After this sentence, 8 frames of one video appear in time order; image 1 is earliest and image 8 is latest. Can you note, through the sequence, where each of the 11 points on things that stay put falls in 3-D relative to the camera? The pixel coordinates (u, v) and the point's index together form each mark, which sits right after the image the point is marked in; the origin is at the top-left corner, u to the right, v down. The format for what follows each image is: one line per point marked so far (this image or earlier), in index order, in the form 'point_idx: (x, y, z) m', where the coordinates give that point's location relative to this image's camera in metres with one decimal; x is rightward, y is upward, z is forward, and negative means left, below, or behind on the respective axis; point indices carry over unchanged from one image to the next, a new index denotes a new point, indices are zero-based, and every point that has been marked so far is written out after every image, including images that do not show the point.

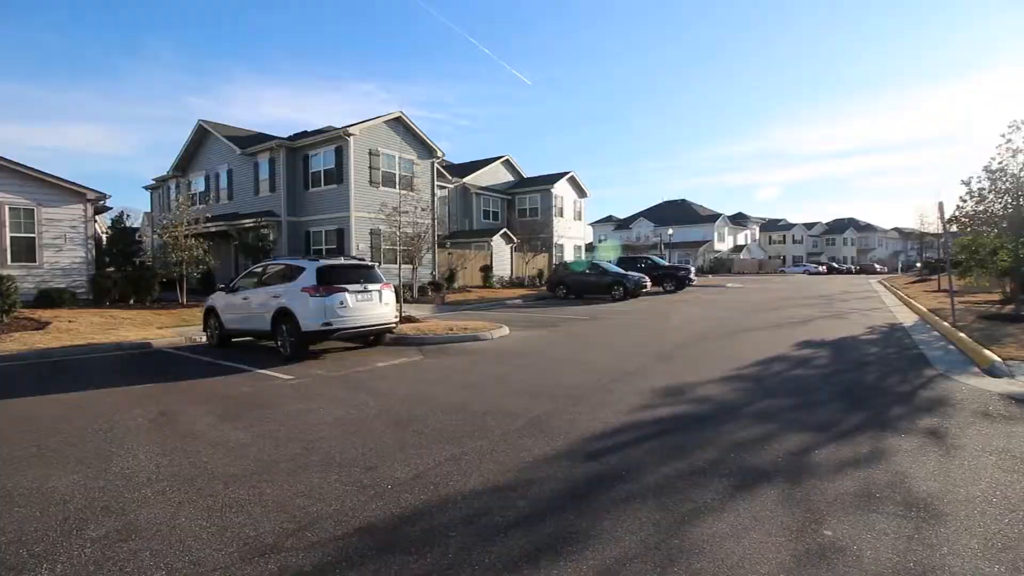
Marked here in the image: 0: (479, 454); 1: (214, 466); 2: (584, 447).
0: (-0.3, -1.5, +4.4) m
1: (-2.7, -1.6, +4.4) m
2: (+0.7, -1.5, +4.6) m
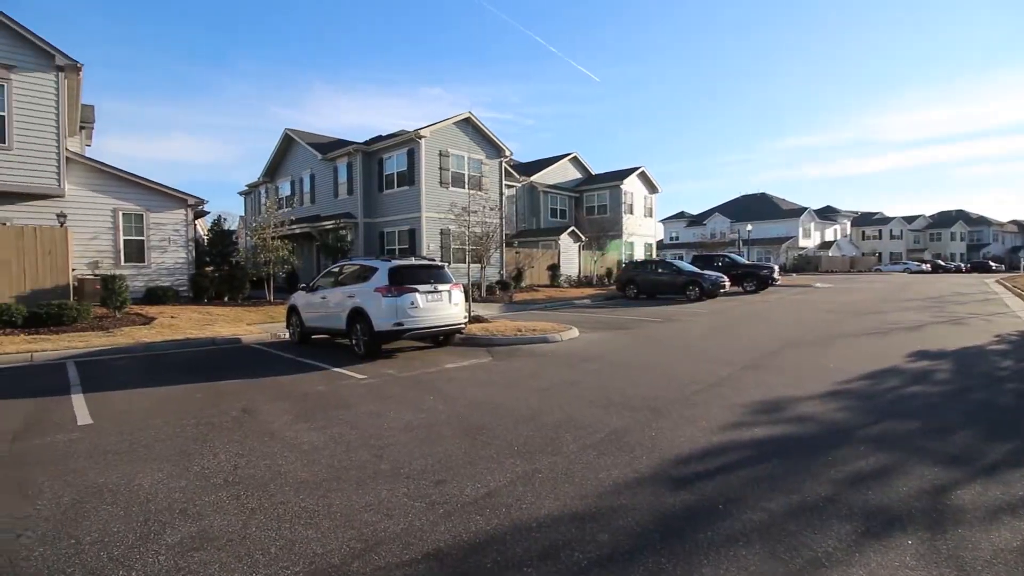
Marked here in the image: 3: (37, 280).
0: (+0.4, -1.6, +4.1) m
1: (-2.0, -1.6, +4.3) m
2: (+1.4, -1.6, +4.1) m
3: (-13.3, +0.2, +13.6) m
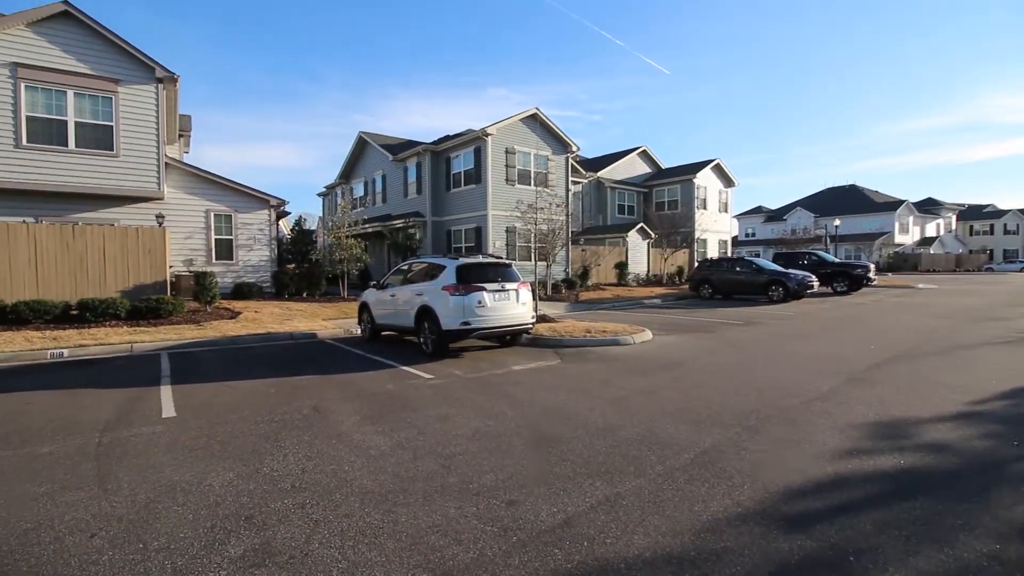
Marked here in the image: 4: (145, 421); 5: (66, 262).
0: (+0.9, -1.6, +3.6) m
1: (-1.3, -1.6, +4.1) m
2: (+1.9, -1.6, +3.5) m
3: (-11.3, +0.3, +14.8) m
4: (-4.4, -1.6, +5.8) m
5: (-12.6, +0.7, +13.8) m
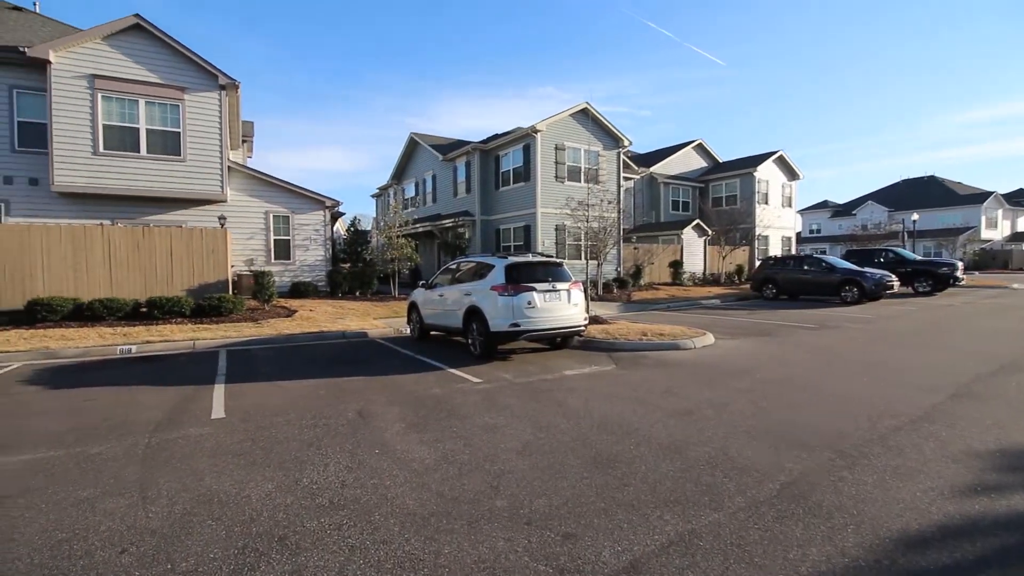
0: (+1.3, -1.6, +3.1) m
1: (-0.9, -1.6, +3.8) m
2: (+2.3, -1.6, +2.9) m
3: (-9.8, +0.4, +15.4) m
4: (-3.7, -1.6, +5.8) m
5: (-11.2, +0.7, +14.6) m
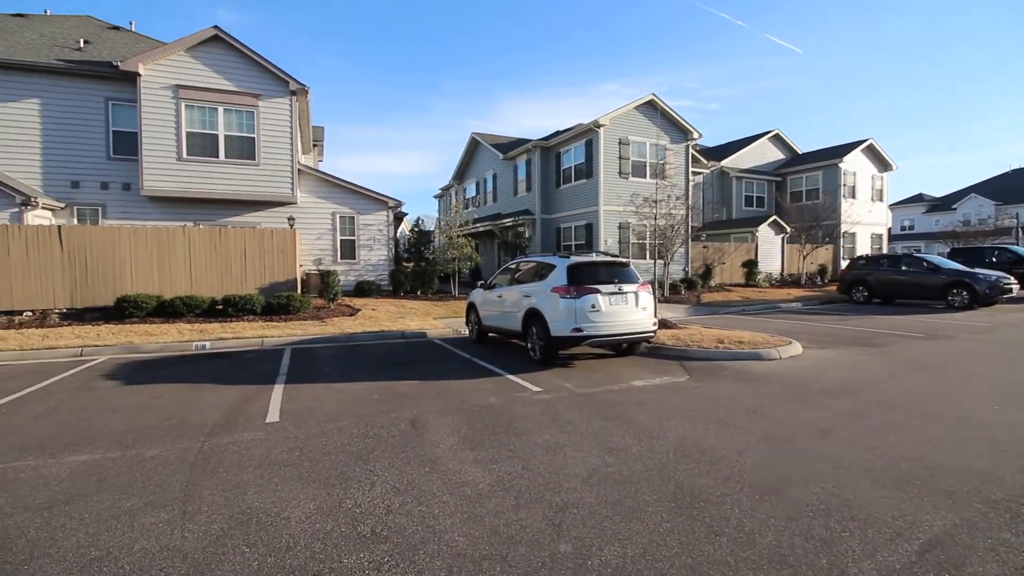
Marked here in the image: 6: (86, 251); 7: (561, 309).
0: (+1.6, -1.6, +2.3) m
1: (-0.5, -1.6, +3.4) m
2: (+2.6, -1.7, +2.0) m
3: (-7.9, +0.4, +16.0) m
4: (-3.0, -1.6, +5.6) m
5: (-9.3, +0.8, +15.3) m
6: (-12.2, +1.1, +14.0) m
7: (+0.8, -0.4, +8.5) m
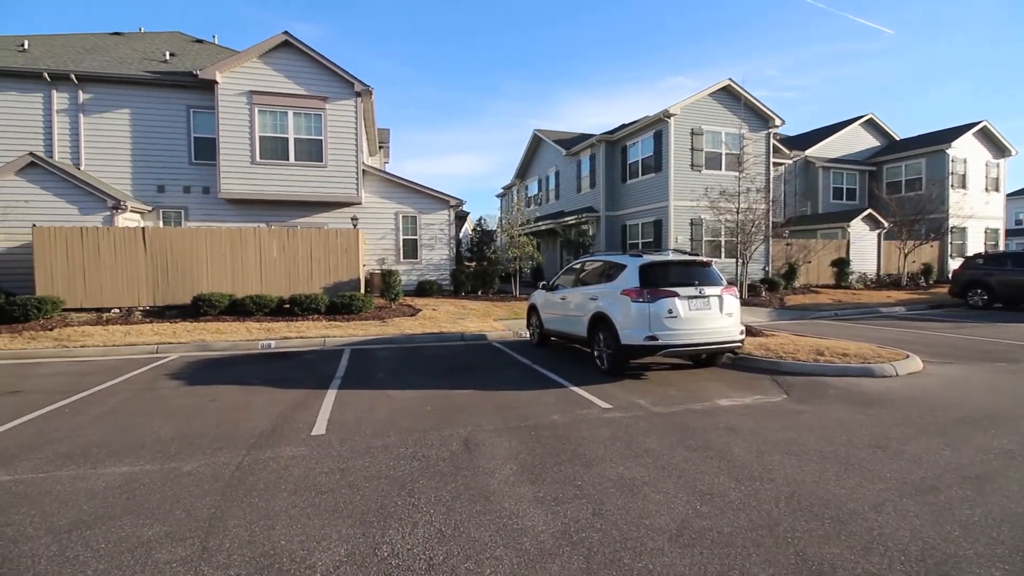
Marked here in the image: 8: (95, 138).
0: (+1.9, -1.7, +1.4) m
1: (-0.1, -1.7, +2.7) m
2: (+2.8, -1.7, +1.0) m
3: (-5.8, +0.4, +16.1) m
4: (-2.4, -1.6, +5.3) m
5: (-7.4, +0.8, +15.6) m
6: (-10.4, +1.1, +14.7) m
7: (+1.9, -0.4, +7.5) m
8: (-15.2, +5.5, +17.8) m
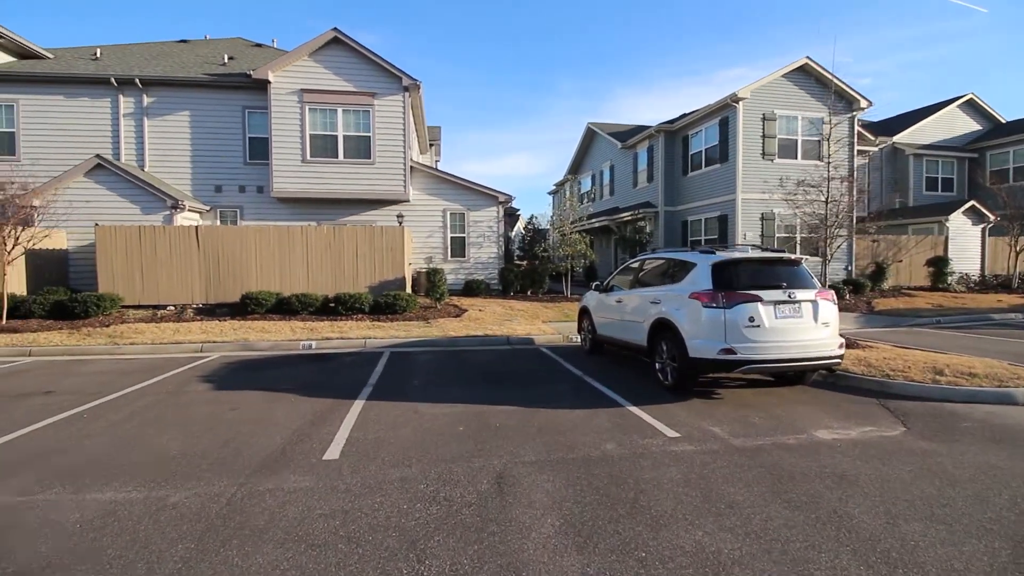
0: (+1.8, -1.7, +0.2) m
1: (0.0, -1.7, +1.7) m
2: (+2.7, -1.8, -0.3) m
3: (-4.2, +0.5, +15.7) m
4: (-2.0, -1.6, +4.5) m
5: (-5.8, +0.9, +15.4) m
6: (-8.9, +1.2, +14.8) m
7: (+2.5, -0.4, +6.4) m
8: (-13.3, +5.6, +18.4) m
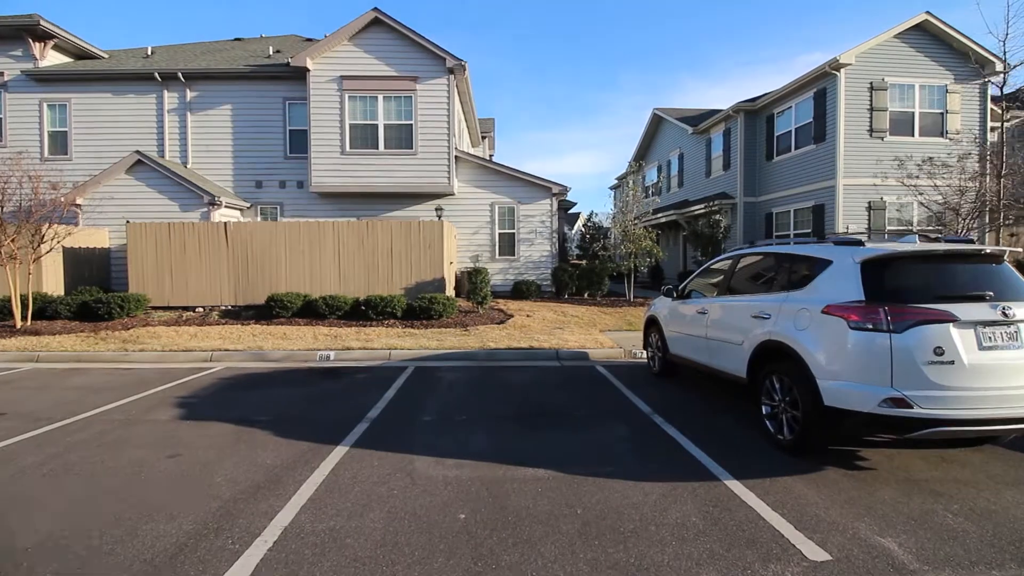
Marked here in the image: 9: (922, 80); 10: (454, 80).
0: (+1.4, -1.8, -1.9) m
1: (-0.2, -1.8, -0.2) m
2: (+2.2, -1.9, -2.6) m
3: (-2.7, +0.4, +14.1) m
4: (-1.9, -1.7, +2.8) m
5: (-4.3, +0.8, +14.0) m
6: (-7.5, +1.1, +13.8) m
7: (+2.8, -0.5, +4.0) m
8: (-11.4, +5.6, +17.9) m
9: (+14.1, +7.1, +16.7) m
10: (-2.1, +7.3, +17.2) m
